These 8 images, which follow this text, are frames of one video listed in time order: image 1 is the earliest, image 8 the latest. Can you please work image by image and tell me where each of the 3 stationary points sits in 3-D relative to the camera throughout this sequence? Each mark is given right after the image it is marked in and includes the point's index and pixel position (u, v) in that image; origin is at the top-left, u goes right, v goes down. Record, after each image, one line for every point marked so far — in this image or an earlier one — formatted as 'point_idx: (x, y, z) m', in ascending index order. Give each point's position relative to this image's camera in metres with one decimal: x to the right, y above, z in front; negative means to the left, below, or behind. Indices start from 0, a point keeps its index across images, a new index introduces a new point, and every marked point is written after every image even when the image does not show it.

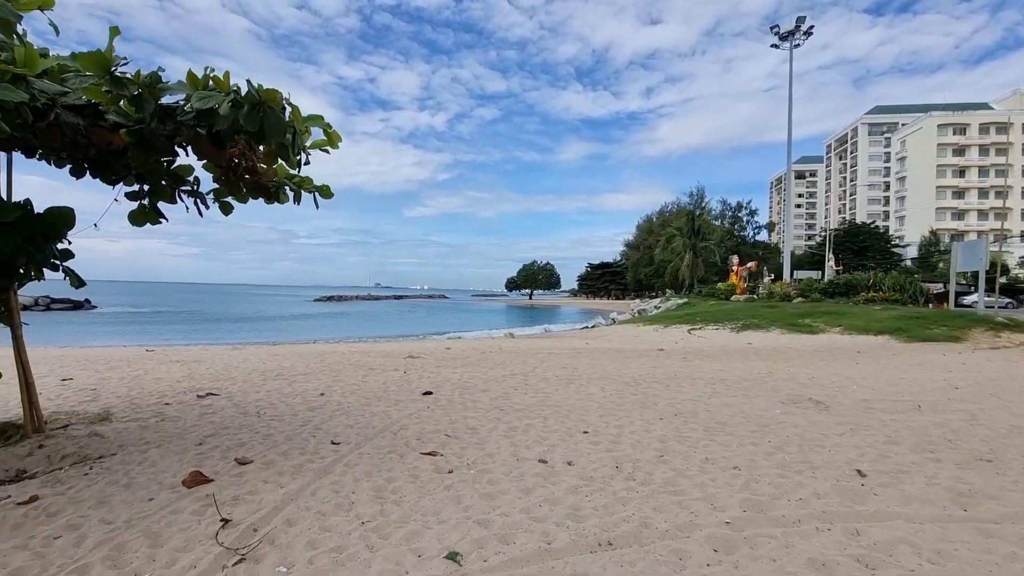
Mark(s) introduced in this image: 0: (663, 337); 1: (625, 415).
0: (+5.1, -1.7, +17.6) m
1: (+1.4, -1.6, +6.3) m
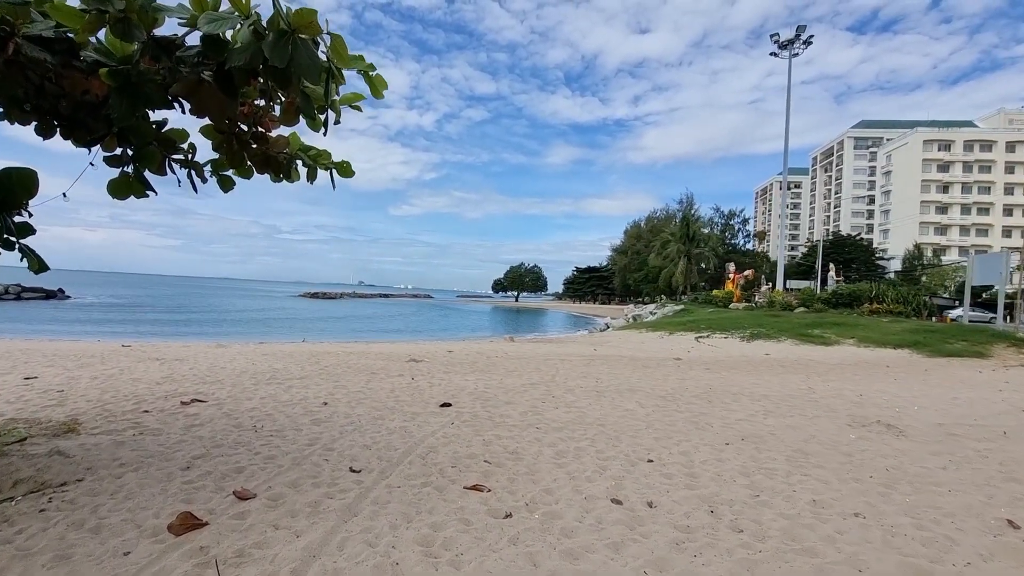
0: (+5.2, -1.8, +16.9) m
1: (+1.9, -1.6, +5.5) m
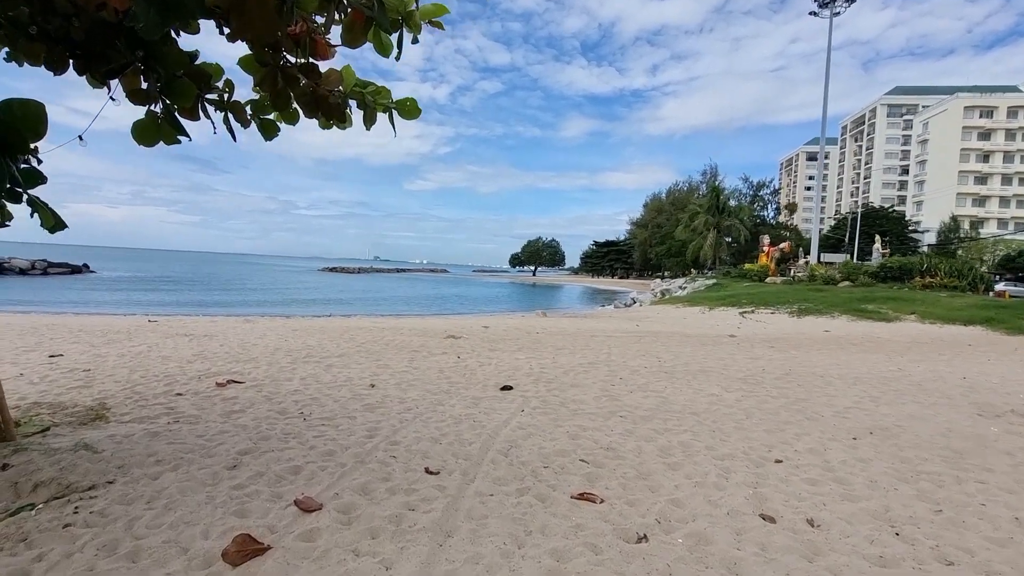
0: (+6.3, -1.0, +16.0) m
1: (+2.7, -1.3, +4.7) m
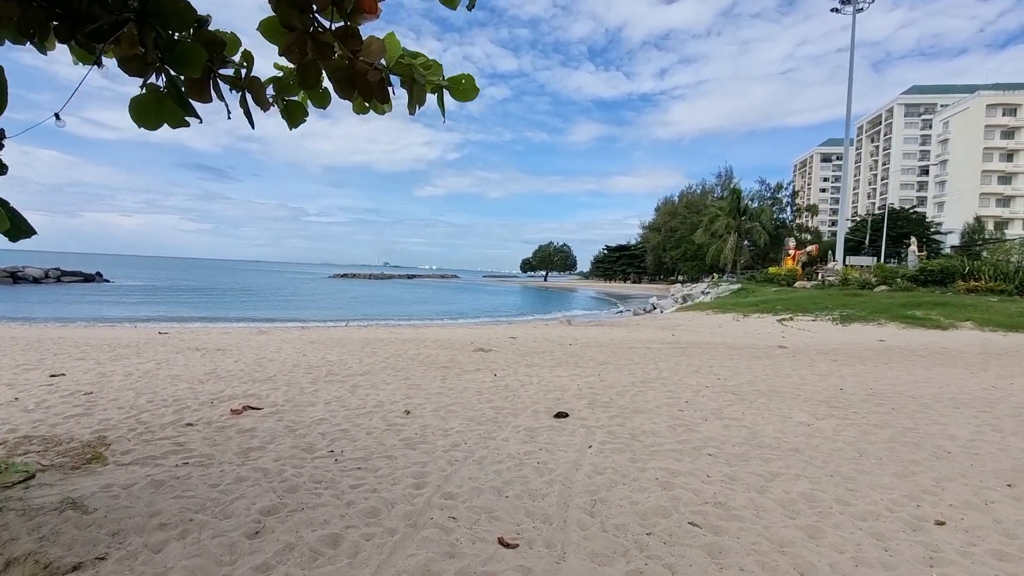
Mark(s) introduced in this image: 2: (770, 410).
0: (+7.1, -1.2, +15.0) m
1: (+3.2, -1.4, +3.8) m
2: (+2.9, -1.4, +5.9) m
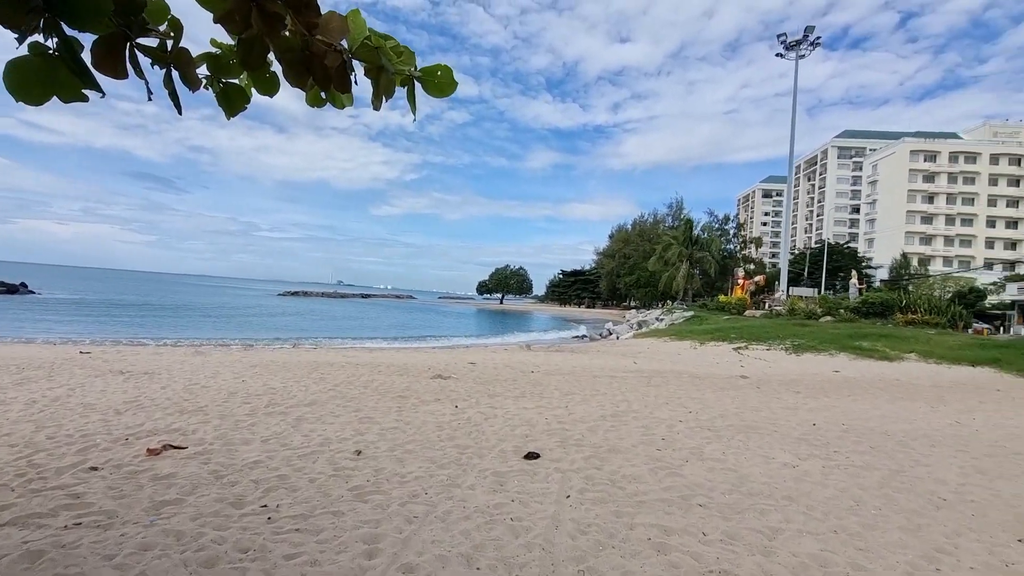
0: (+5.9, -2.0, +15.0) m
1: (+3.0, -1.7, +3.6) m
2: (+2.6, -1.7, +5.6) m
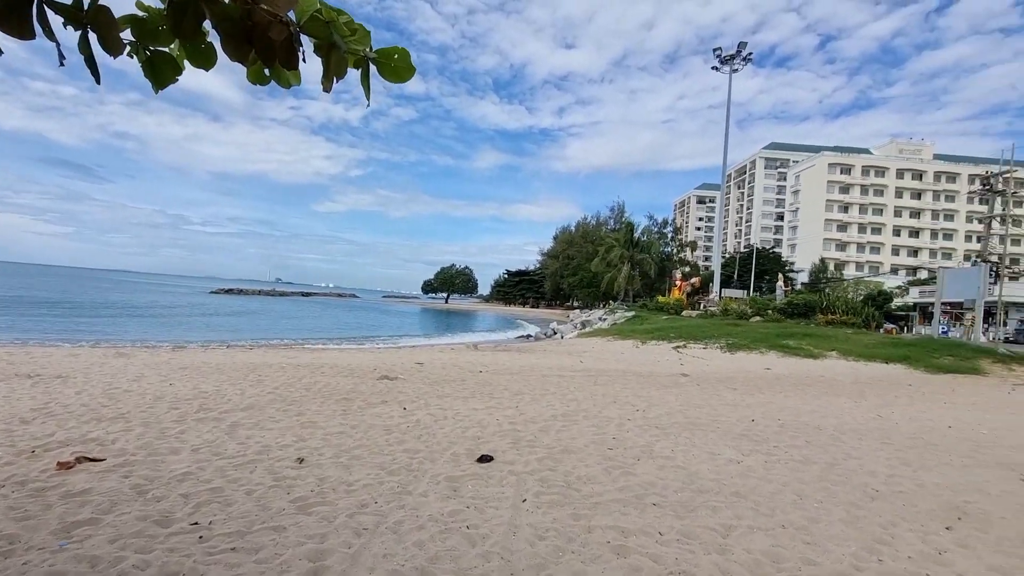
0: (+4.4, -2.0, +15.5) m
1: (+2.7, -1.7, +3.7) m
2: (+2.0, -1.8, +5.7) m
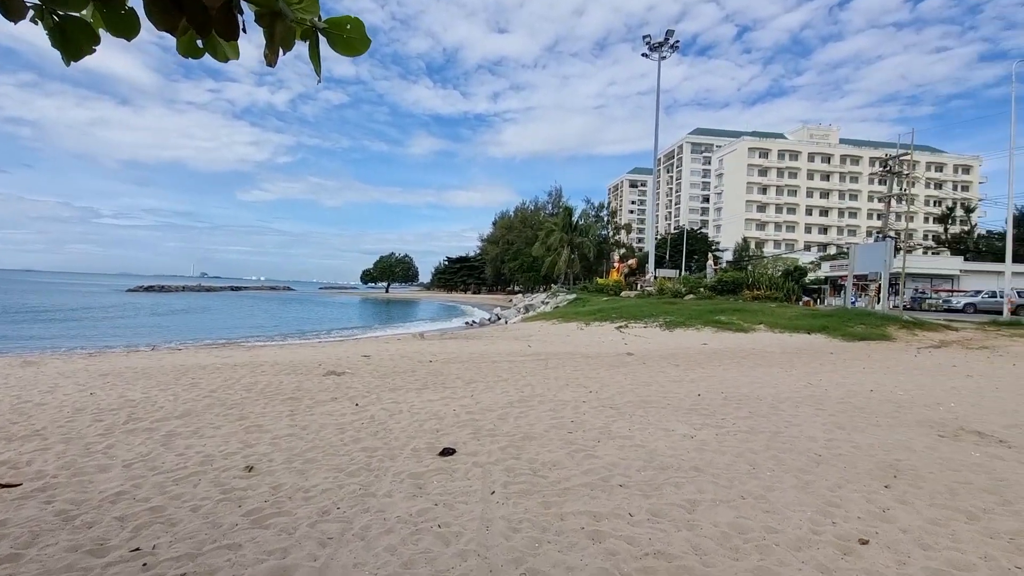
0: (+2.8, -1.5, +15.8) m
1: (+2.5, -1.5, +4.0) m
2: (+1.6, -1.5, +5.9) m
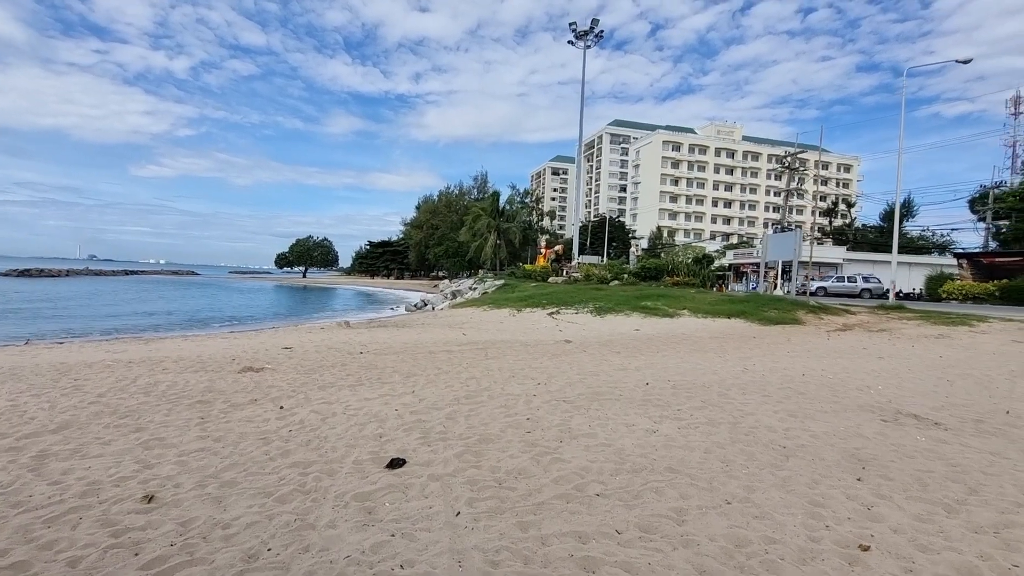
0: (+0.9, -1.1, +15.6) m
1: (+2.2, -1.4, +3.8) m
2: (+1.1, -1.4, +5.6) m
